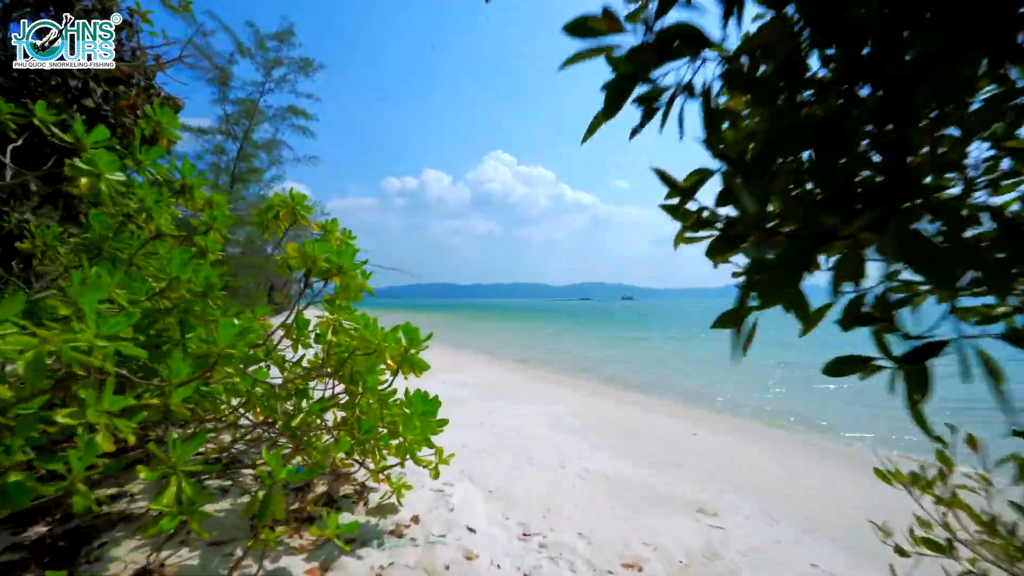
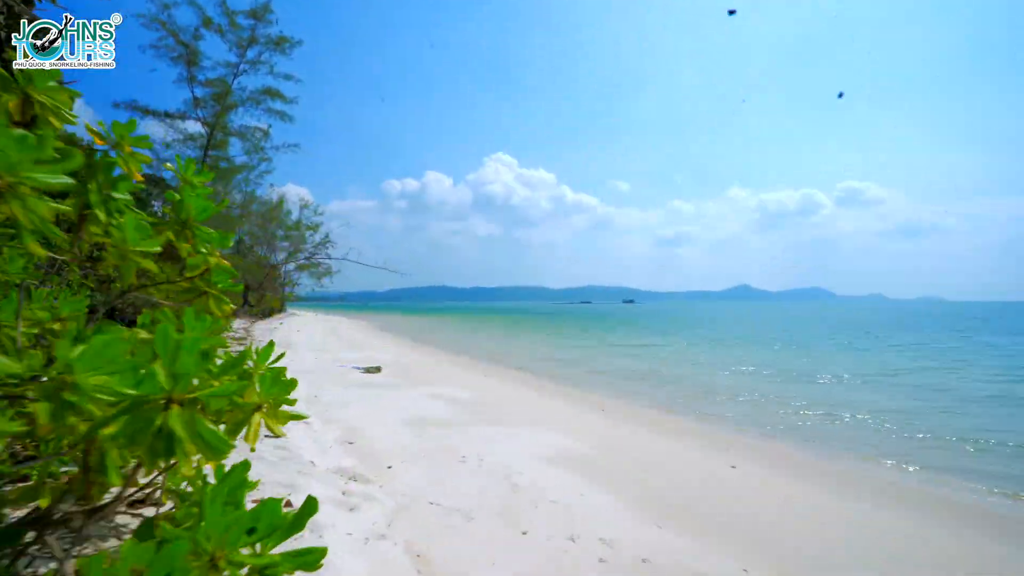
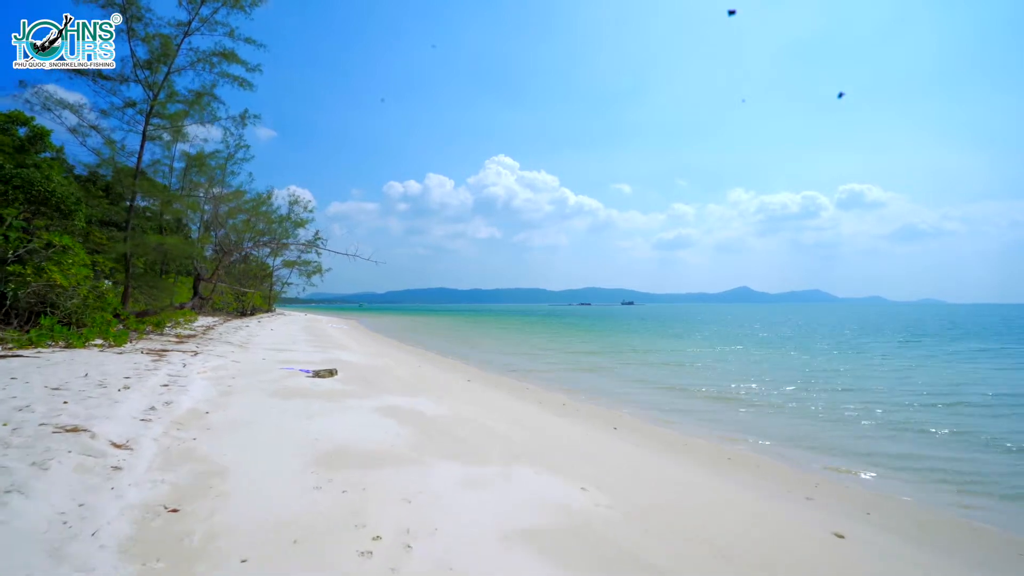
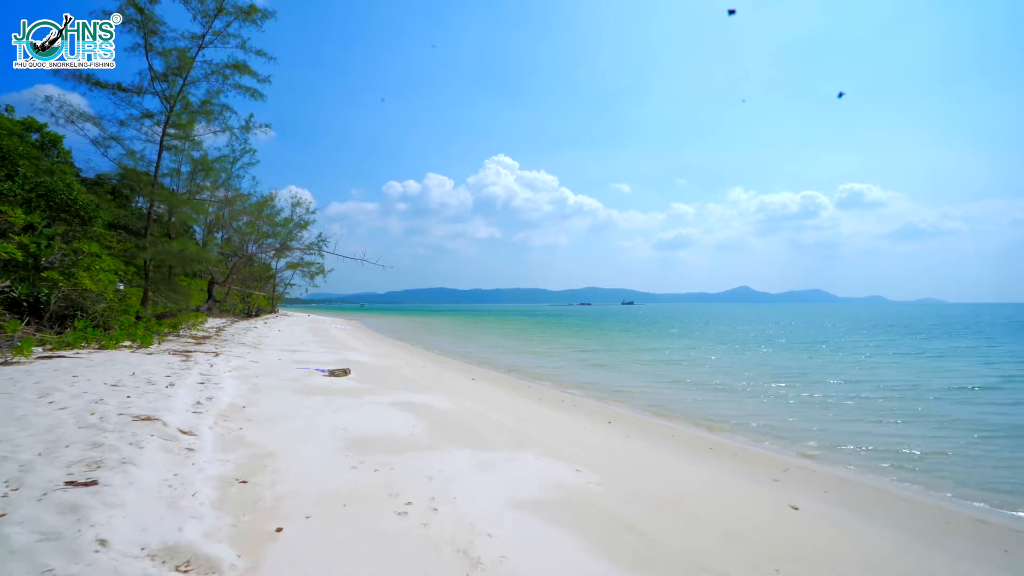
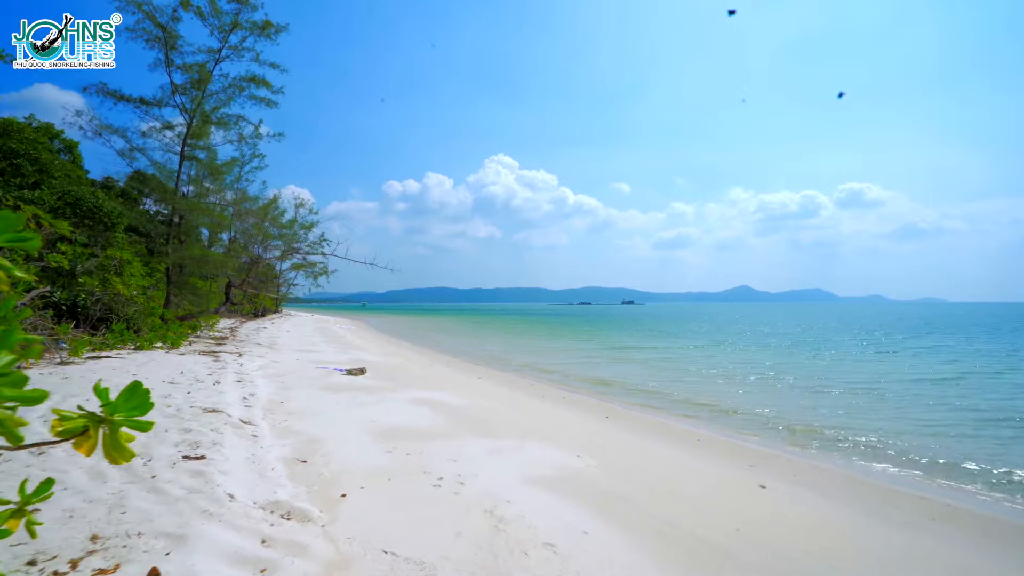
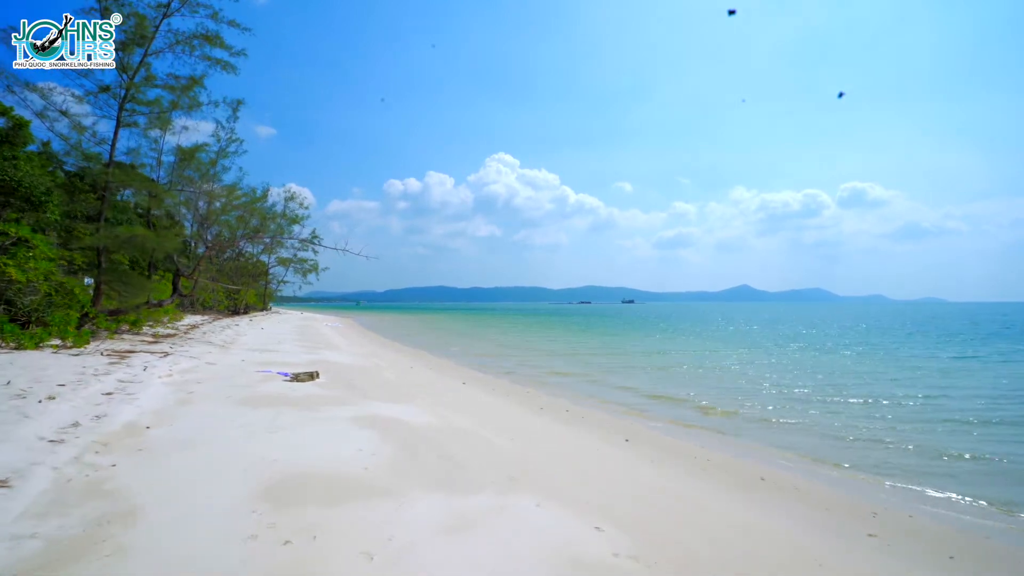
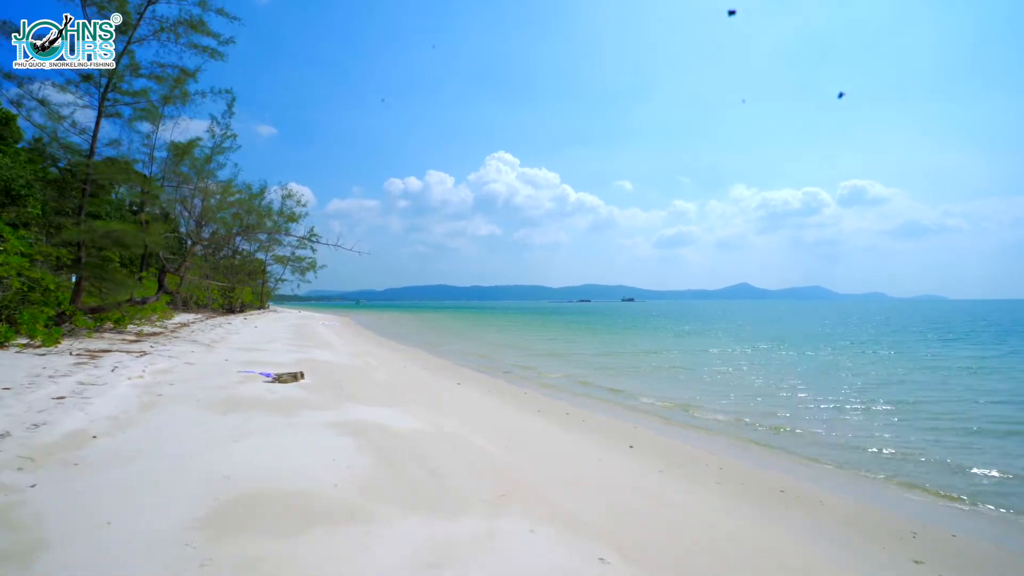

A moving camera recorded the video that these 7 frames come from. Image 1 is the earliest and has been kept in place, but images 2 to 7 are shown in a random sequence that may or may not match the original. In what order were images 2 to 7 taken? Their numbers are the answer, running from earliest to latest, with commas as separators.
2, 5, 4, 3, 6, 7
